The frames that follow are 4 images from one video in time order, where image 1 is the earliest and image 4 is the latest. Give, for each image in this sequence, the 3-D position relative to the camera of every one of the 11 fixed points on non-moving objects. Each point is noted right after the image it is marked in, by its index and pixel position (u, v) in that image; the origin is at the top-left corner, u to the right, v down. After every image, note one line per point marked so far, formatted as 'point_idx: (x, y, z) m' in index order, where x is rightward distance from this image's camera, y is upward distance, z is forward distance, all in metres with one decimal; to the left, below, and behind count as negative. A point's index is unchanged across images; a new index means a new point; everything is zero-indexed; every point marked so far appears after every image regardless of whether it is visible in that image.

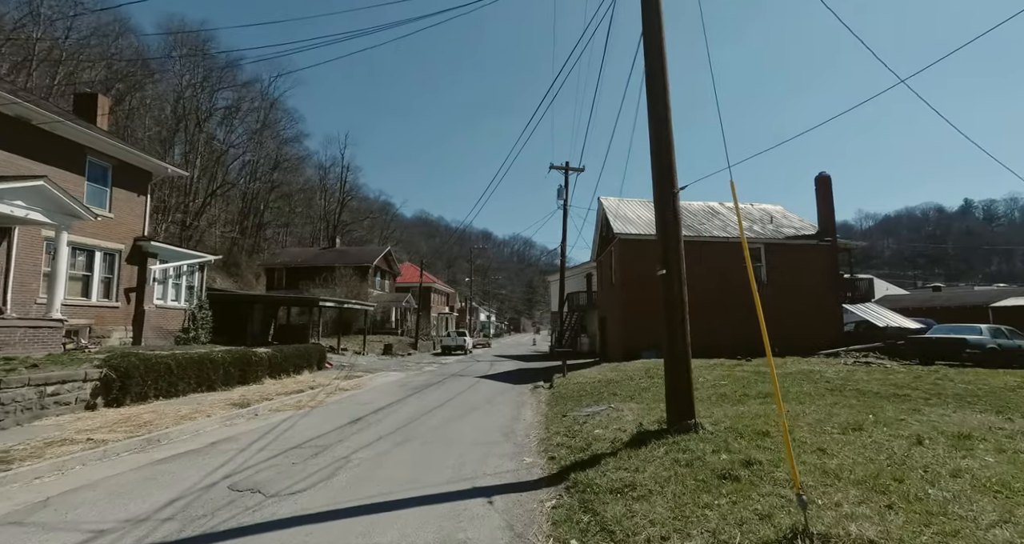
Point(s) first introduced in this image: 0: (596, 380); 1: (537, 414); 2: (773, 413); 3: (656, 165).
0: (+2.1, -2.7, +12.9) m
1: (+0.5, -2.8, +10.1) m
2: (+3.4, -1.8, +6.9) m
3: (+1.9, +1.4, +6.8) m
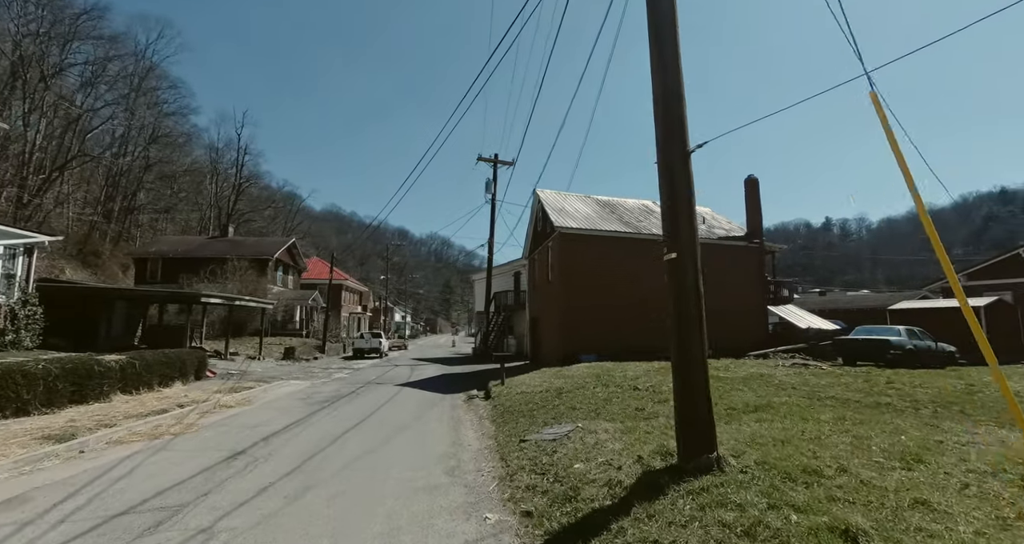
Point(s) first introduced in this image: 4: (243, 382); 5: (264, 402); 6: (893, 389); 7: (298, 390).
0: (+0.6, -2.5, +11.1) m
1: (-0.5, -2.6, +8.2) m
2: (+3.0, -1.7, +5.5) m
3: (+1.5, +1.6, +5.2) m
4: (-8.8, -3.6, +17.1) m
5: (-6.2, -3.2, +13.0) m
6: (+7.3, -2.2, +10.0) m
7: (-6.4, -3.6, +15.7) m
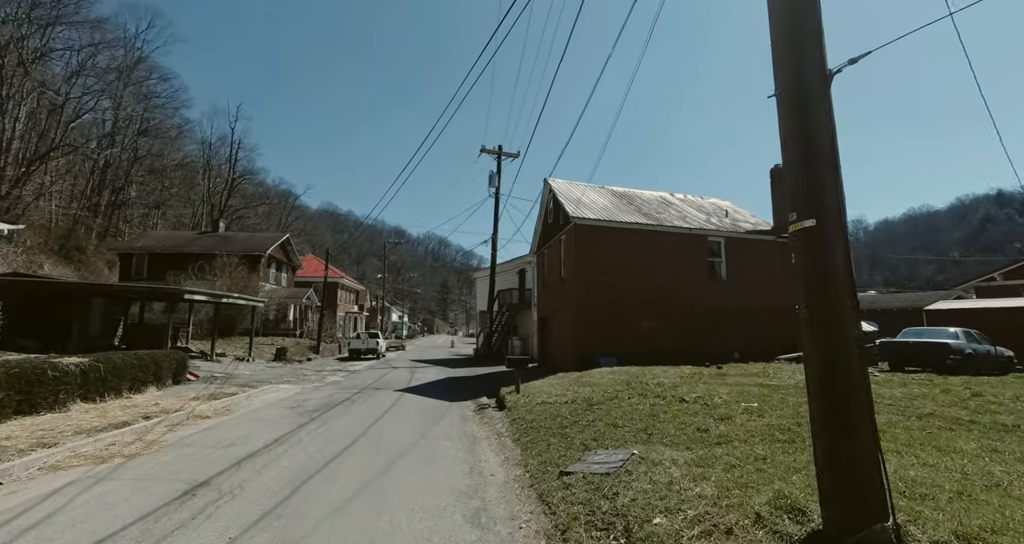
0: (+1.0, -2.3, +9.6) m
1: (-0.1, -2.4, +6.6) m
2: (+3.4, -1.6, +3.9) m
3: (+1.9, +1.7, +3.6) m
4: (-8.5, -3.4, +15.5) m
5: (-5.8, -3.0, +11.4) m
6: (+7.7, -2.1, +8.5) m
7: (-6.1, -3.4, +14.1) m
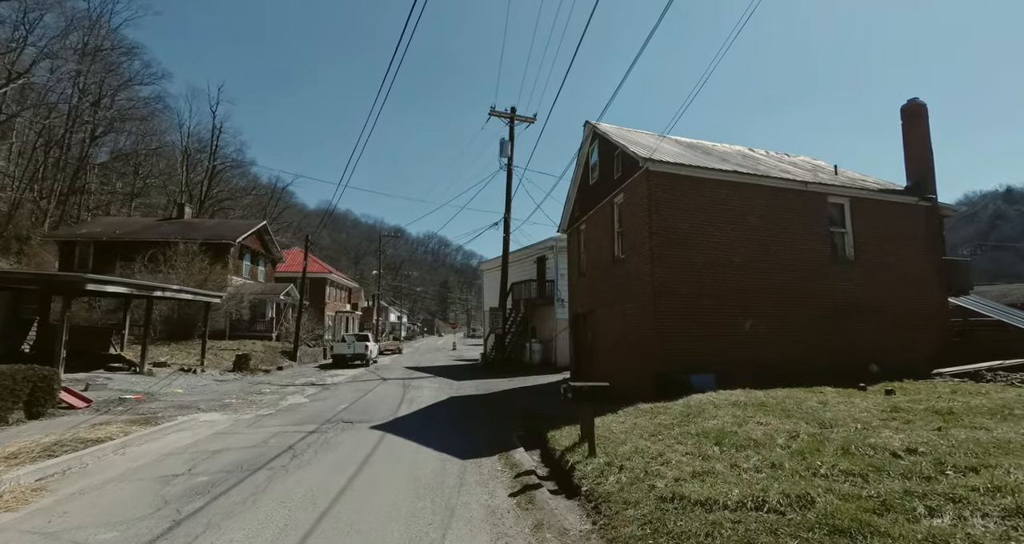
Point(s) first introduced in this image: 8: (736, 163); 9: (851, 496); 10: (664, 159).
0: (+1.8, -1.8, +4.0) m
1: (+0.7, -1.8, +1.0) m
2: (+4.1, -1.0, -1.7) m
3: (+2.7, +2.3, -2.0) m
4: (-7.6, -2.9, +10.0) m
5: (-5.0, -2.5, +5.8) m
6: (+8.5, -1.5, +2.8) m
7: (-5.2, -2.8, +8.5) m
8: (+5.7, +2.8, +13.5) m
9: (+2.5, -1.7, +4.1) m
10: (+3.3, +2.4, +11.6) m
